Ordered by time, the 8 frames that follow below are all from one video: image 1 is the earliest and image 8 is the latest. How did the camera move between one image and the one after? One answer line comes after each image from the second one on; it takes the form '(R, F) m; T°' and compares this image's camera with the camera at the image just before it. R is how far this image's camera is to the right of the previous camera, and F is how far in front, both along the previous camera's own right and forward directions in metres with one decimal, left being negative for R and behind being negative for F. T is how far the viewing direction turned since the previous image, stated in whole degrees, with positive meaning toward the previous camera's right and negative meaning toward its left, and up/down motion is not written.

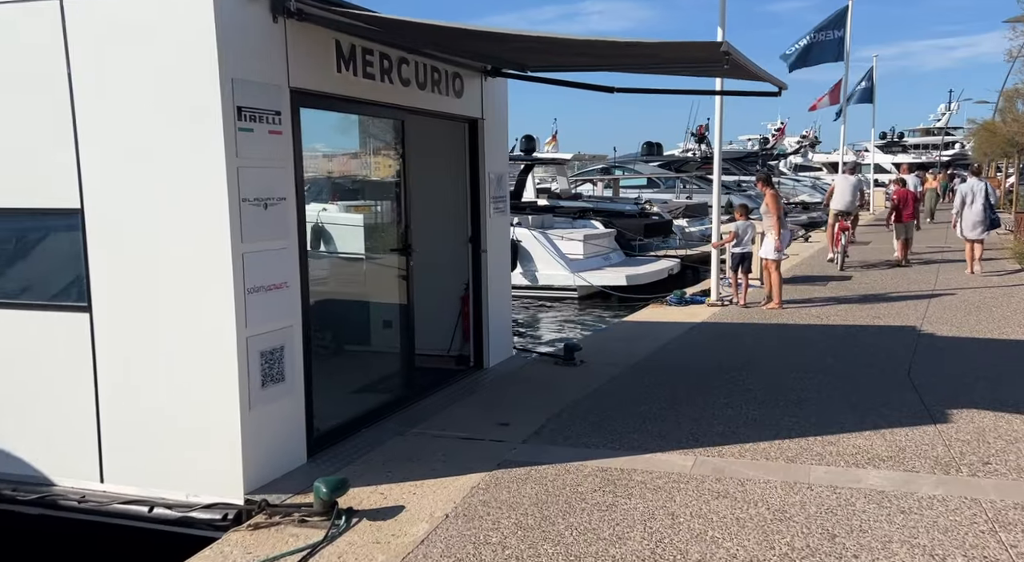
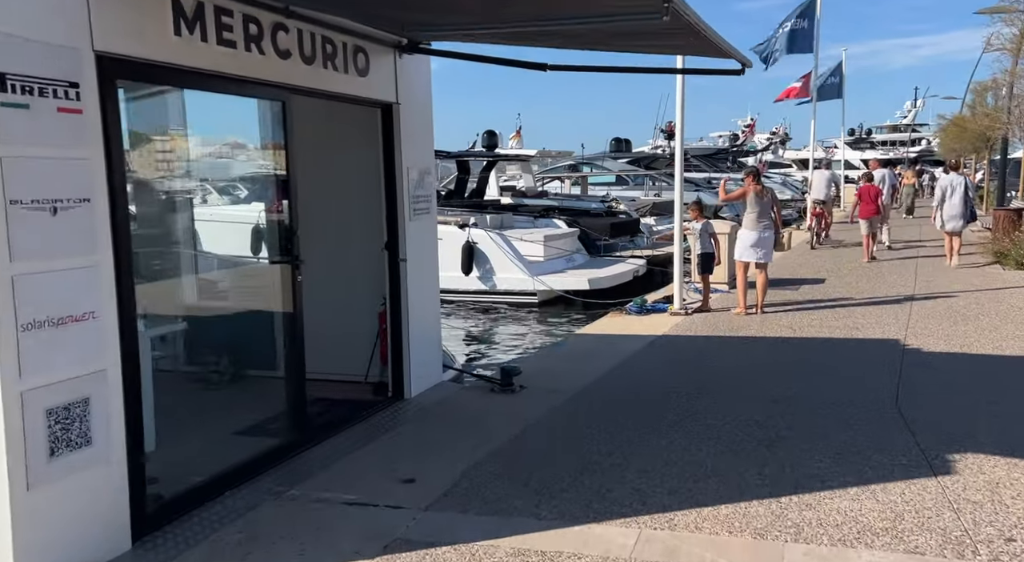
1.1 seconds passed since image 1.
(+0.3, +1.1) m; +2°
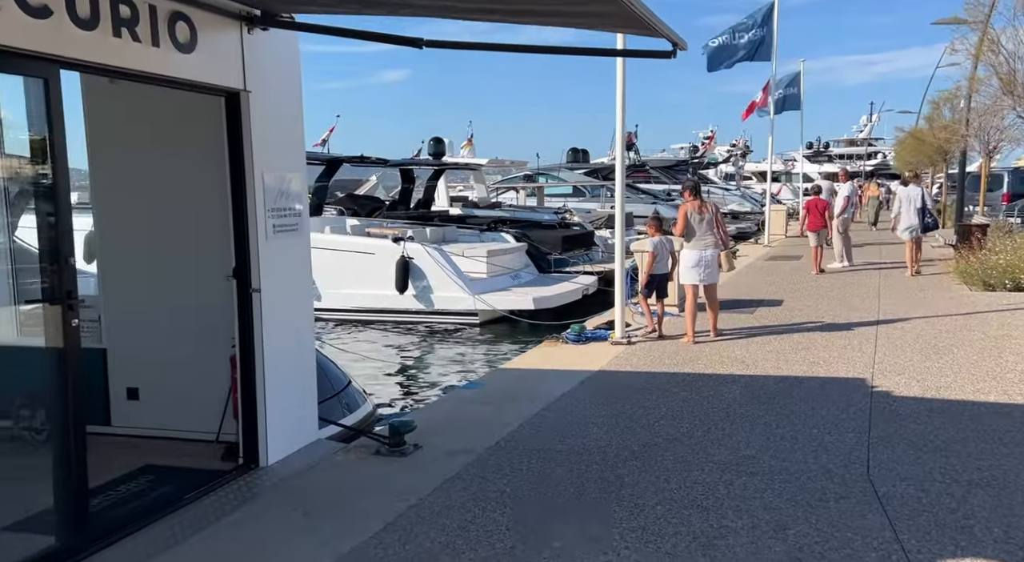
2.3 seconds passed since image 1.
(+0.4, +1.2) m; +2°
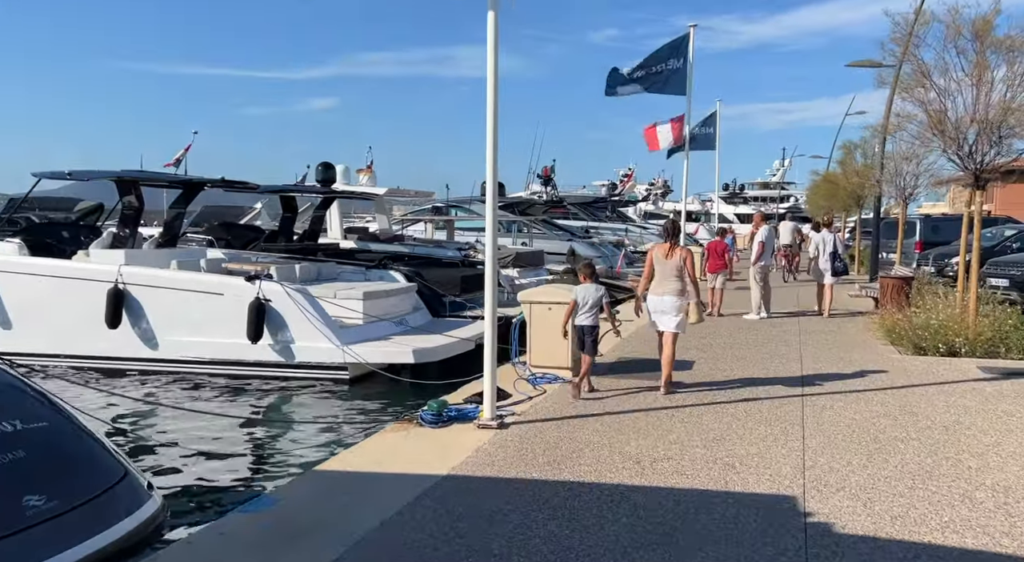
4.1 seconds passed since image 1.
(+0.6, +2.1) m; +5°
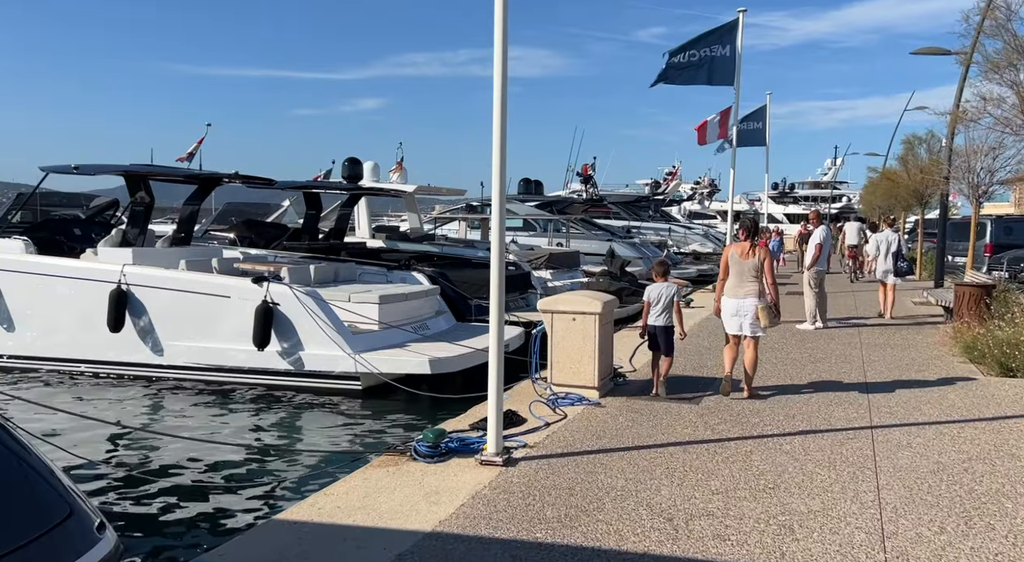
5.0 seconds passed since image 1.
(+0.2, +1.3) m; -3°
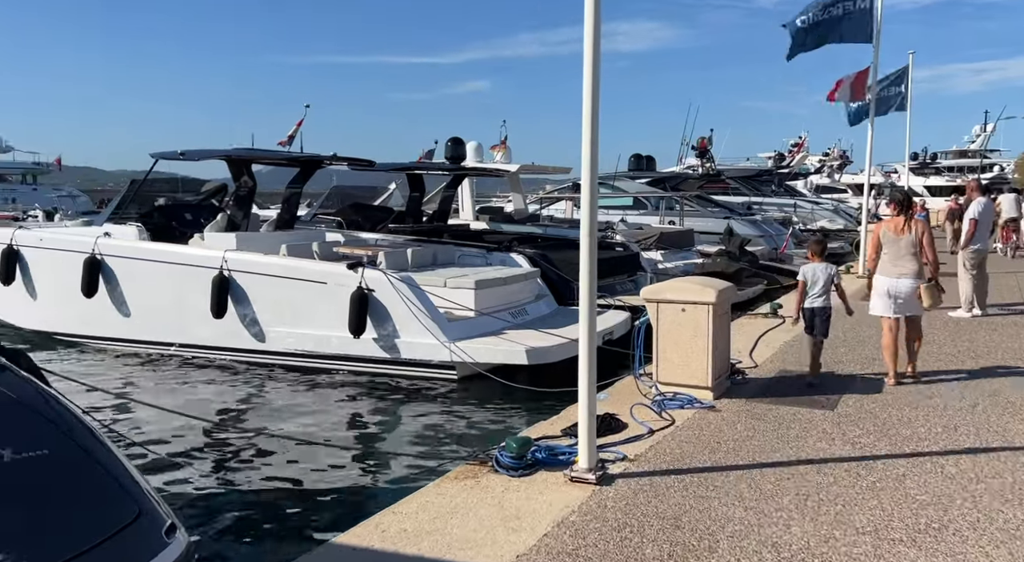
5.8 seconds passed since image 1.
(+0.1, +1.1) m; -7°
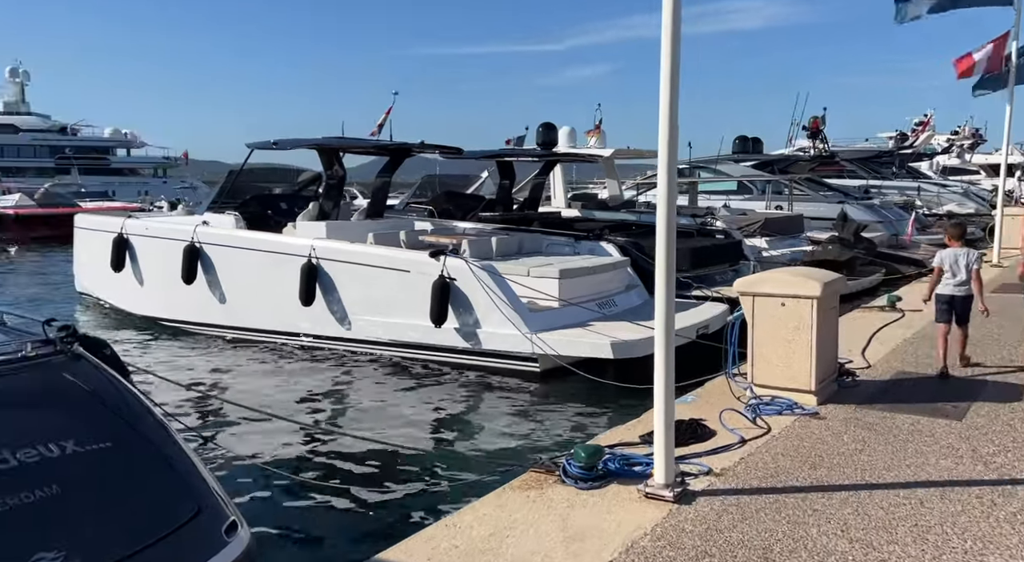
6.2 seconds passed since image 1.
(+0.2, +0.7) m; -6°
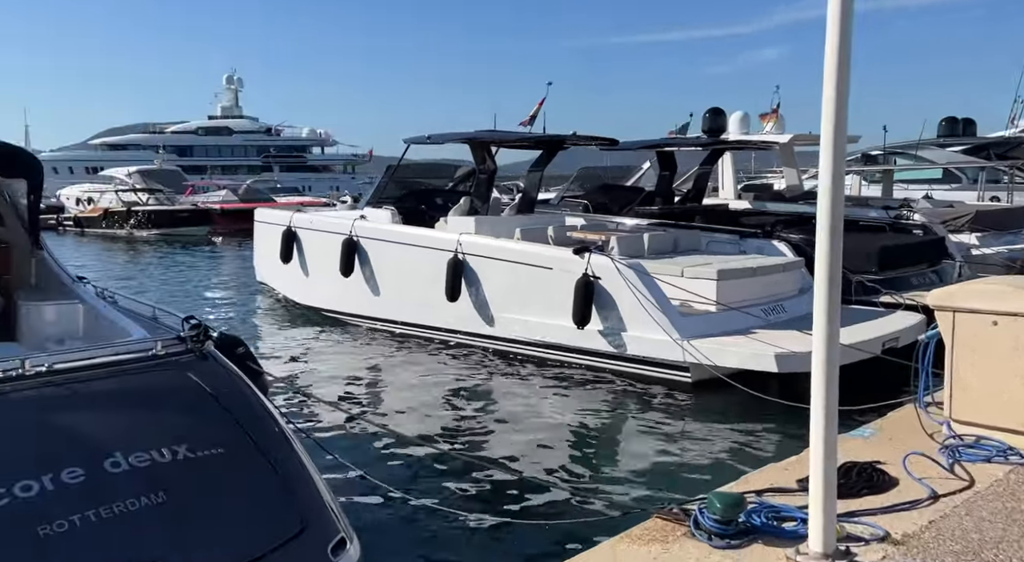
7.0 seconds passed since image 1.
(+0.3, +1.1) m; -11°
